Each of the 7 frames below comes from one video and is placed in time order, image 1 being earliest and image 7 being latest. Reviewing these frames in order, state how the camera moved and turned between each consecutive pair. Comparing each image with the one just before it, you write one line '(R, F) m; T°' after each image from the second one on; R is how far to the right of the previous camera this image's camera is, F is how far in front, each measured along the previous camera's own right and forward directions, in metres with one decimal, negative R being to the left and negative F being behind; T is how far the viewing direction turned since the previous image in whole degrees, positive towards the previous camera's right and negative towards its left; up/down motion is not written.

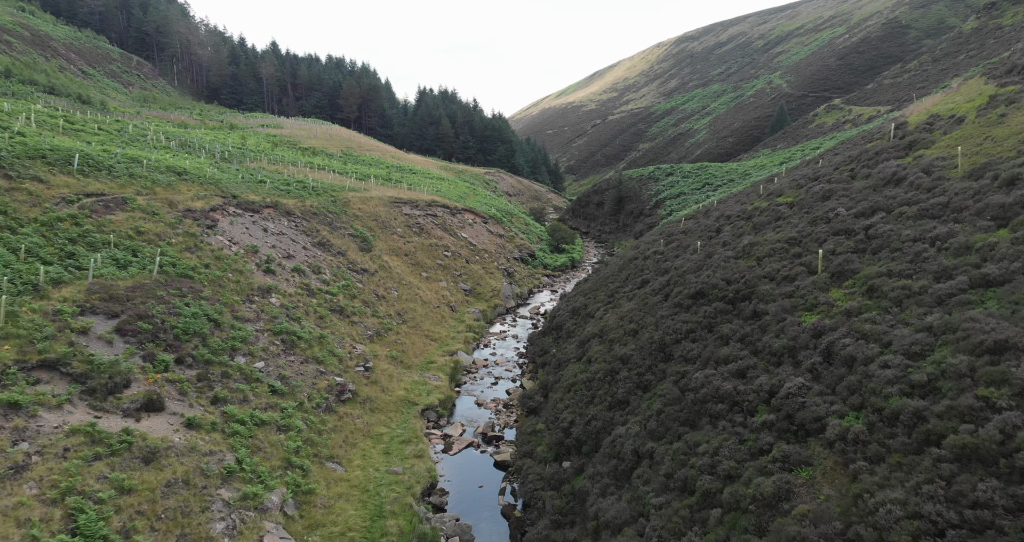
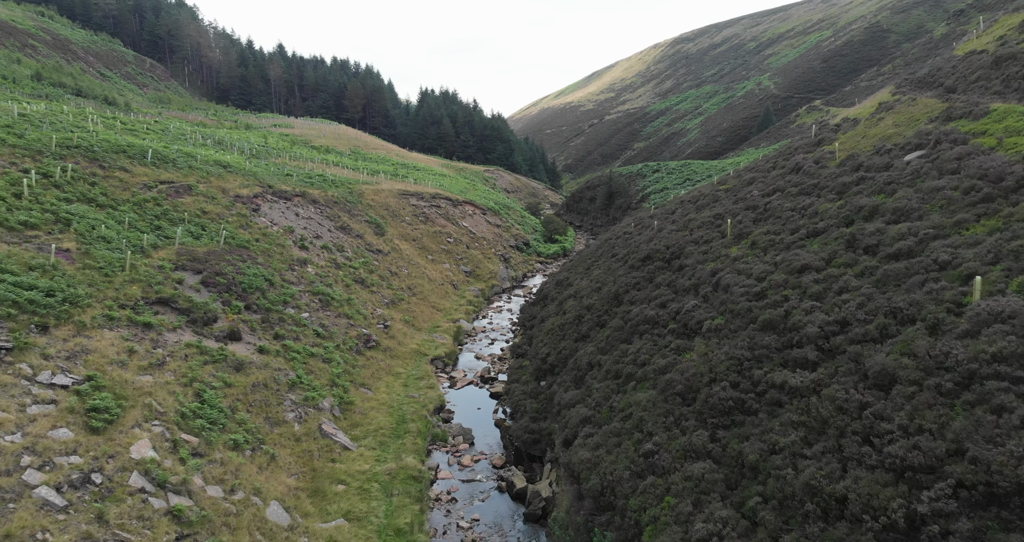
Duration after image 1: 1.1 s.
(+0.5, -6.3) m; 0°
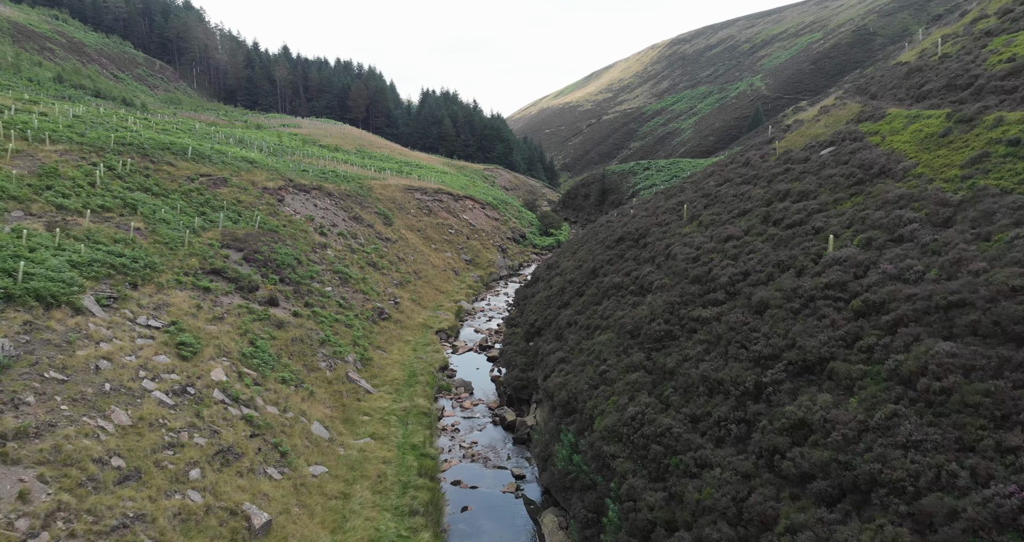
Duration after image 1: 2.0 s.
(+0.4, -4.9) m; 0°
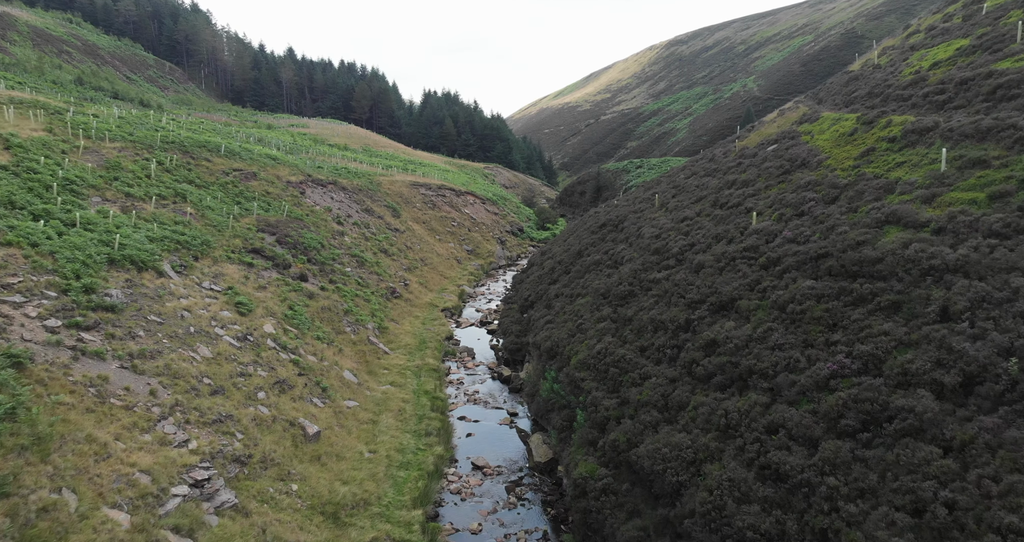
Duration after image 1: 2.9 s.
(+0.2, -4.8) m; 0°
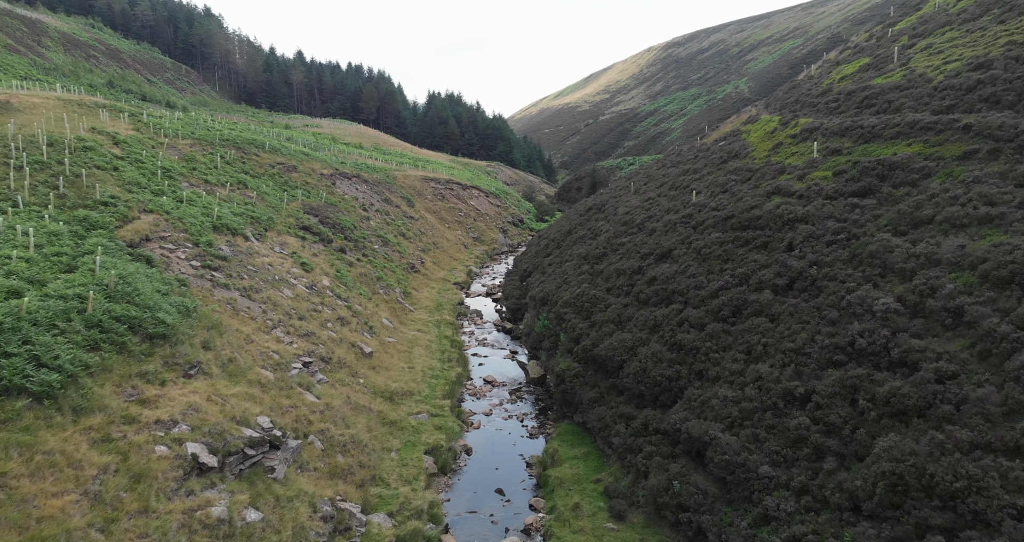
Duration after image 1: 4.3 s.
(0.0, -7.5) m; 0°
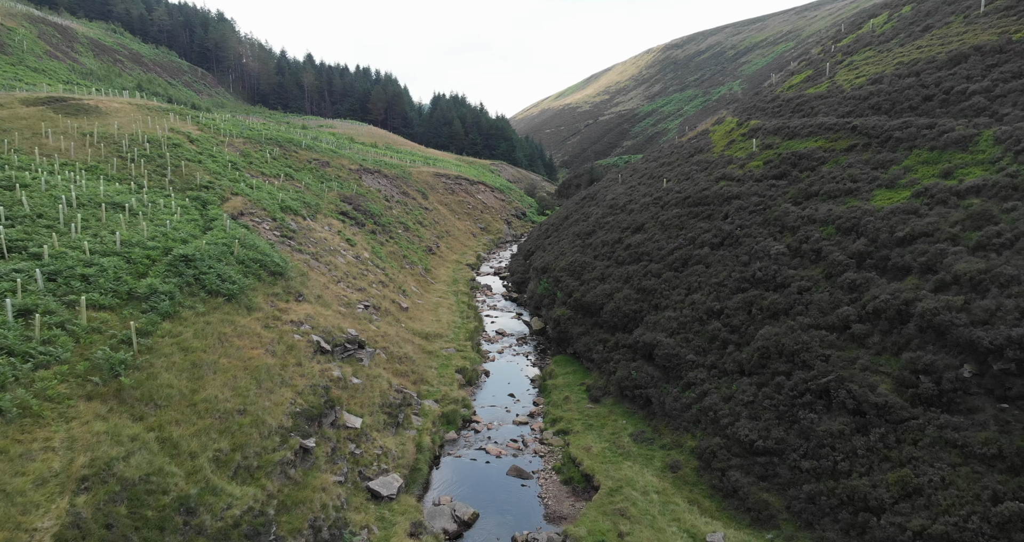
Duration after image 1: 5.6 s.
(-0.3, -7.4) m; 0°
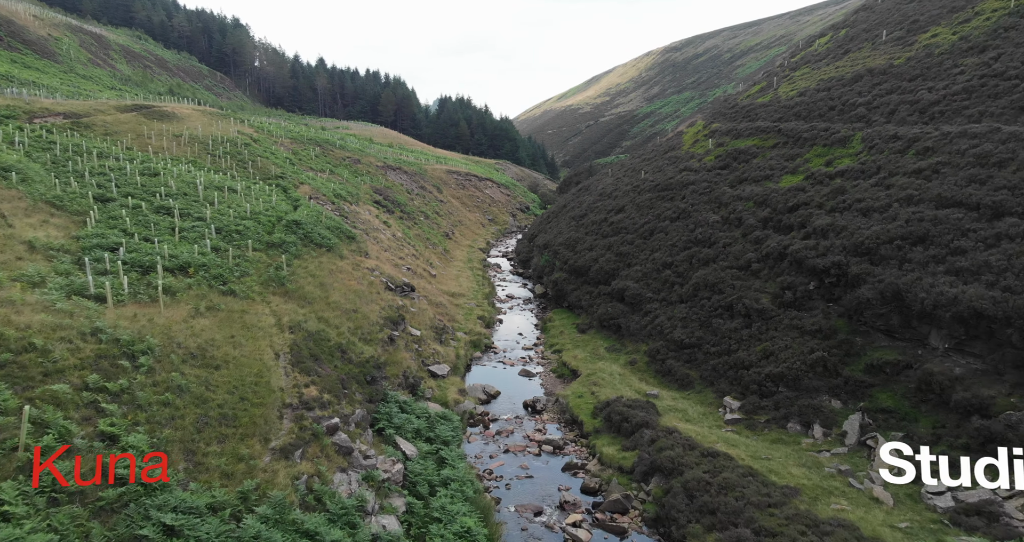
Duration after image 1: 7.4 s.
(-0.4, -9.0) m; 0°
